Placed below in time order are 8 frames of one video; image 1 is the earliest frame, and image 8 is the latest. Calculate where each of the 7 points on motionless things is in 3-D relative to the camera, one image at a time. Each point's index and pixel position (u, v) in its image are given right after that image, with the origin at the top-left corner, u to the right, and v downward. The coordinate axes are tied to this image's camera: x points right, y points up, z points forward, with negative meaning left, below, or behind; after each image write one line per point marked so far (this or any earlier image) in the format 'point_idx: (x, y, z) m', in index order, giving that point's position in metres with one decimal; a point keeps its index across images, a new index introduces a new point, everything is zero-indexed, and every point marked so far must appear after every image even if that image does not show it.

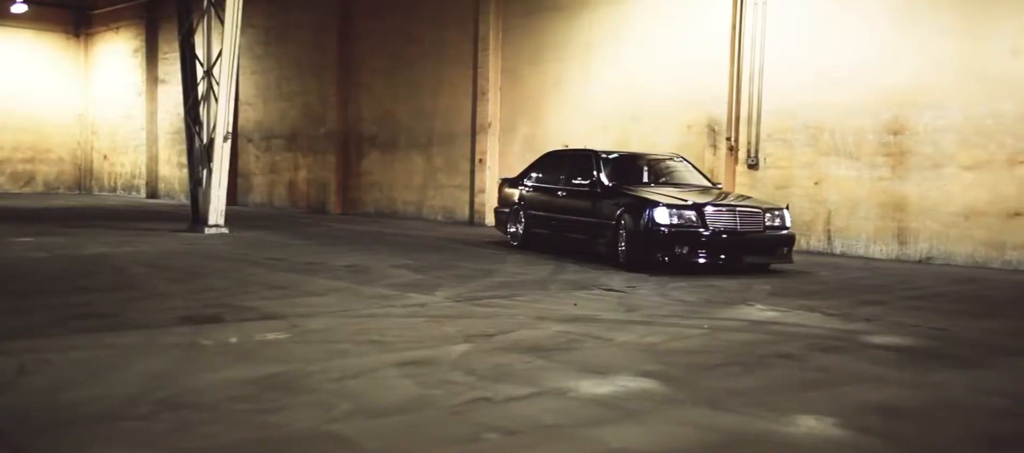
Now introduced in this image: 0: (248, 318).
0: (-2.2, -0.8, +8.2) m
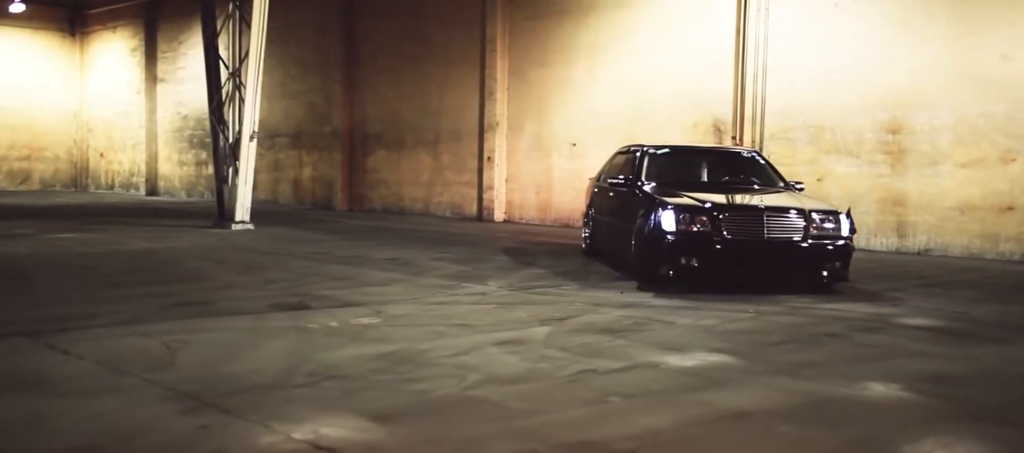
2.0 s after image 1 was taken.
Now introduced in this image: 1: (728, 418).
0: (-1.6, -0.7, +8.9) m
1: (+1.1, -1.0, +5.1) m
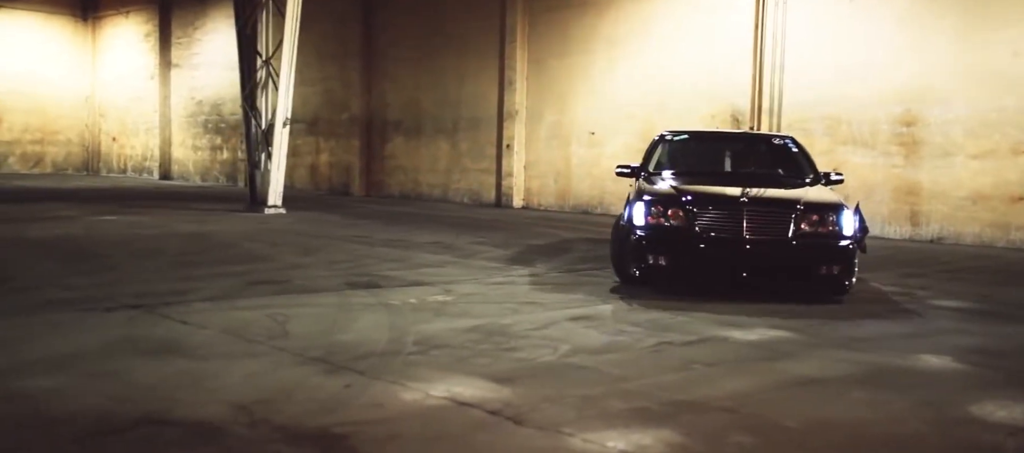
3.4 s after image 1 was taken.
0: (-1.1, -0.6, +9.4) m
1: (+1.7, -0.9, +5.7) m
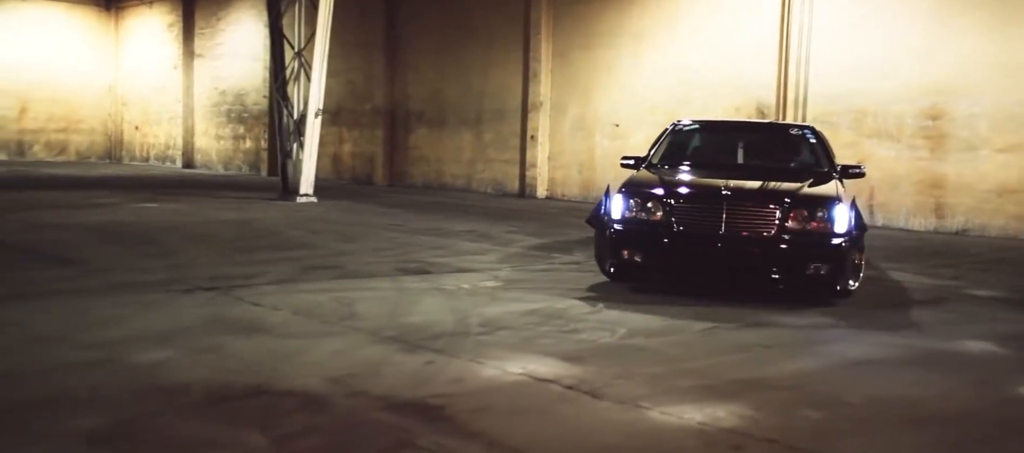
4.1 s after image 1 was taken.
0: (-0.6, -0.4, +9.7) m
1: (+2.1, -0.8, +6.0) m
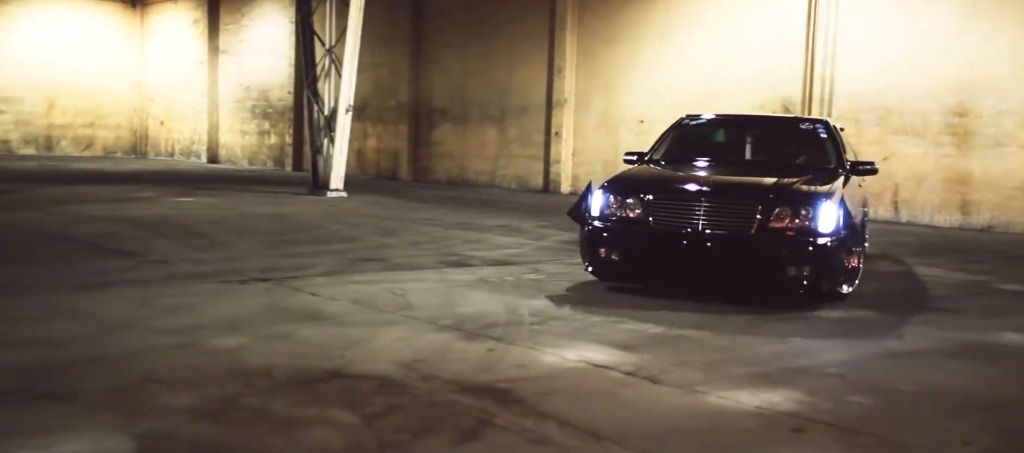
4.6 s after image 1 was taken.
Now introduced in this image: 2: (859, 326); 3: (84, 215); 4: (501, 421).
0: (-0.2, -0.4, +10.0) m
1: (+2.5, -0.8, +6.2) m
2: (+2.5, -0.7, +7.2) m
3: (-5.7, +0.2, +13.0) m
4: (0.0, -0.9, +4.3) m
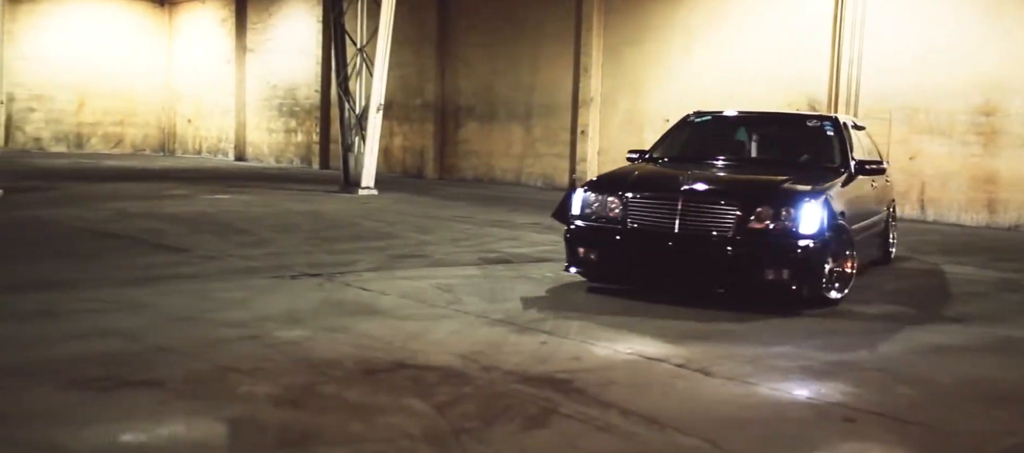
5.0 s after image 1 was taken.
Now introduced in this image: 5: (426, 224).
0: (+0.2, -0.4, +10.2) m
1: (+2.8, -0.8, +6.4) m
2: (+2.9, -0.7, +7.4) m
3: (-5.2, +0.2, +13.4) m
4: (+0.3, -0.8, +4.5) m
5: (-1.2, 0.0, +13.6) m
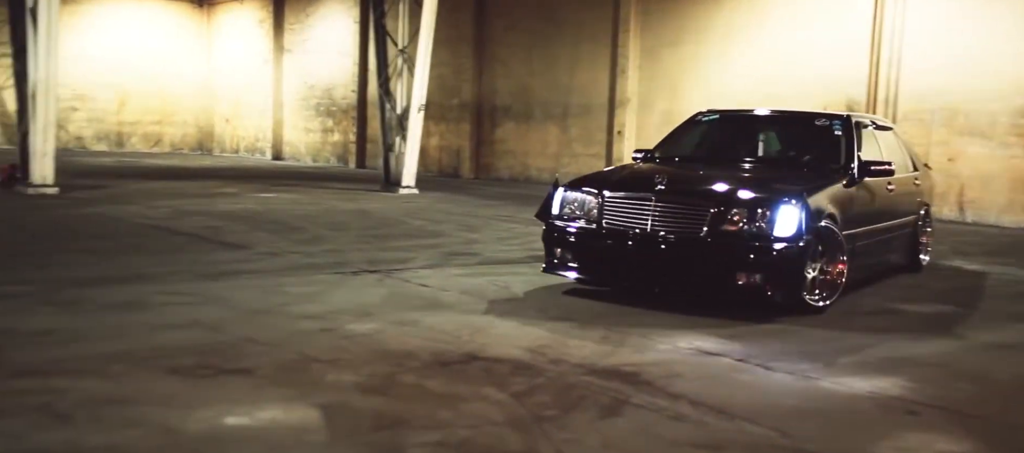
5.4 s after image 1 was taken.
0: (+0.7, -0.3, +10.4) m
1: (+3.2, -0.8, +6.6) m
2: (+3.3, -0.7, +7.5) m
3: (-4.6, +0.2, +13.7) m
4: (+0.6, -0.8, +4.7) m
5: (-0.6, +0.1, +13.8) m
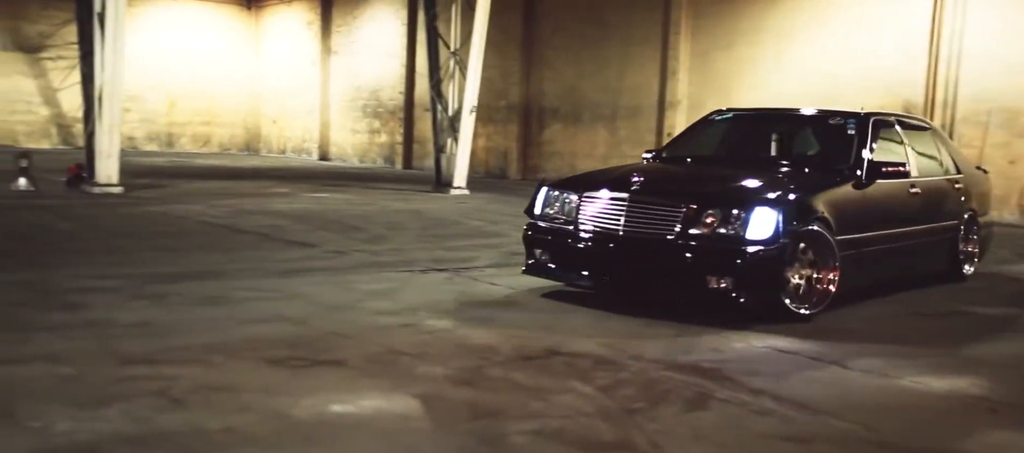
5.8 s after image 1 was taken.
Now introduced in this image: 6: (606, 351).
0: (+1.3, -0.3, +10.5) m
1: (+3.7, -0.8, +6.6) m
2: (+3.8, -0.7, +7.5) m
3: (-3.8, +0.3, +14.0) m
4: (+1.0, -0.8, +4.8) m
5: (+0.2, +0.1, +14.0) m
6: (+0.6, -0.7, +5.8) m
